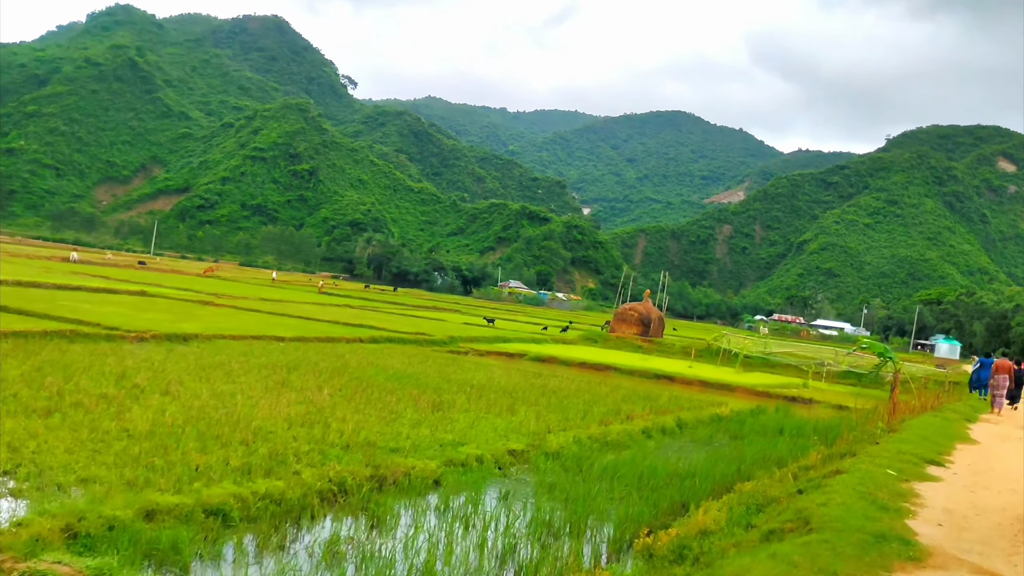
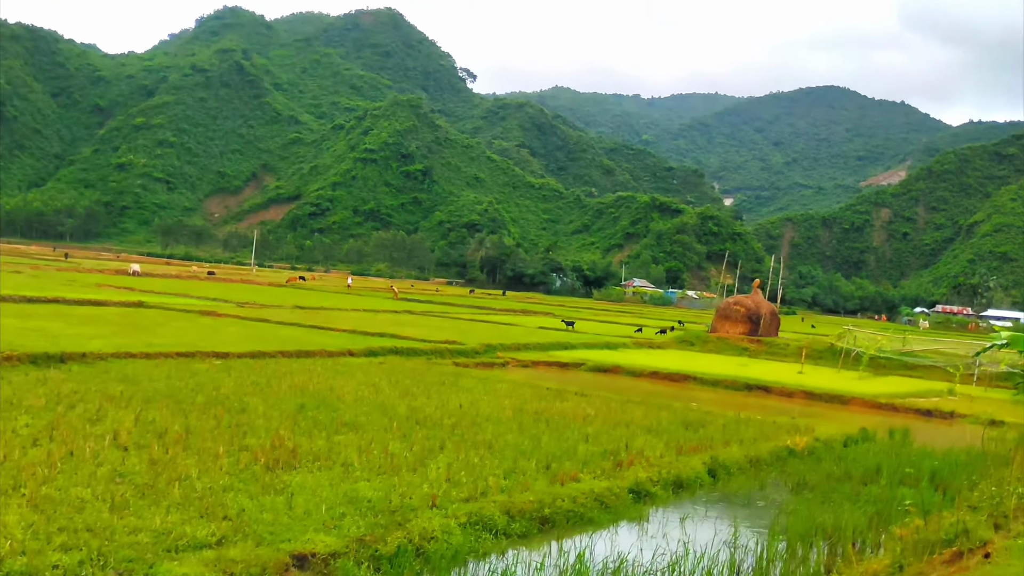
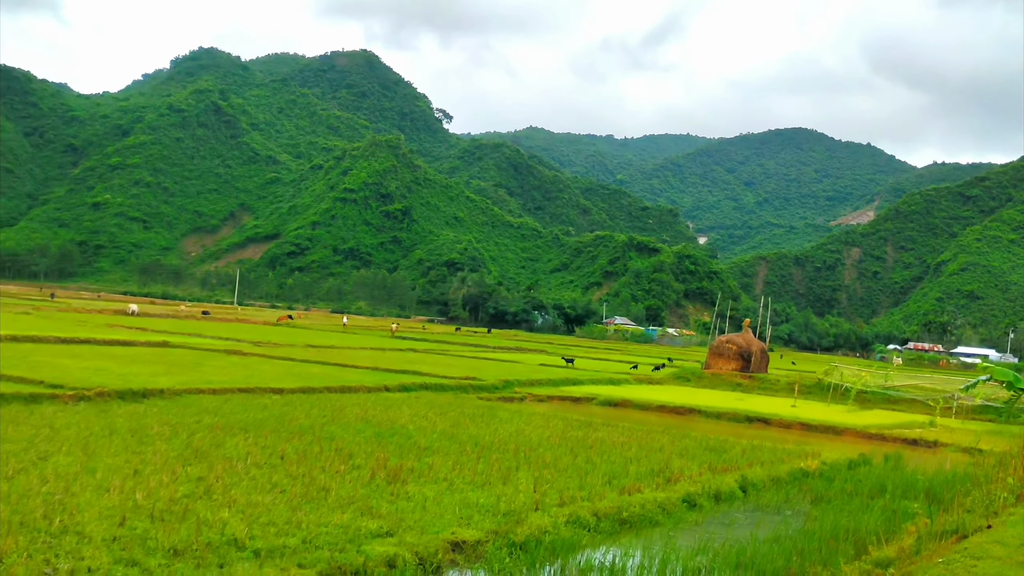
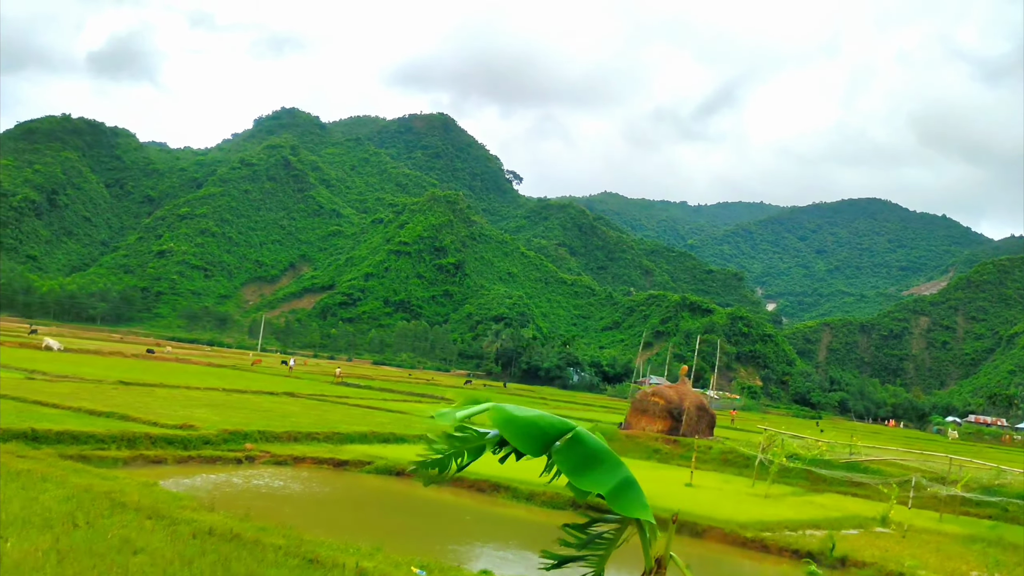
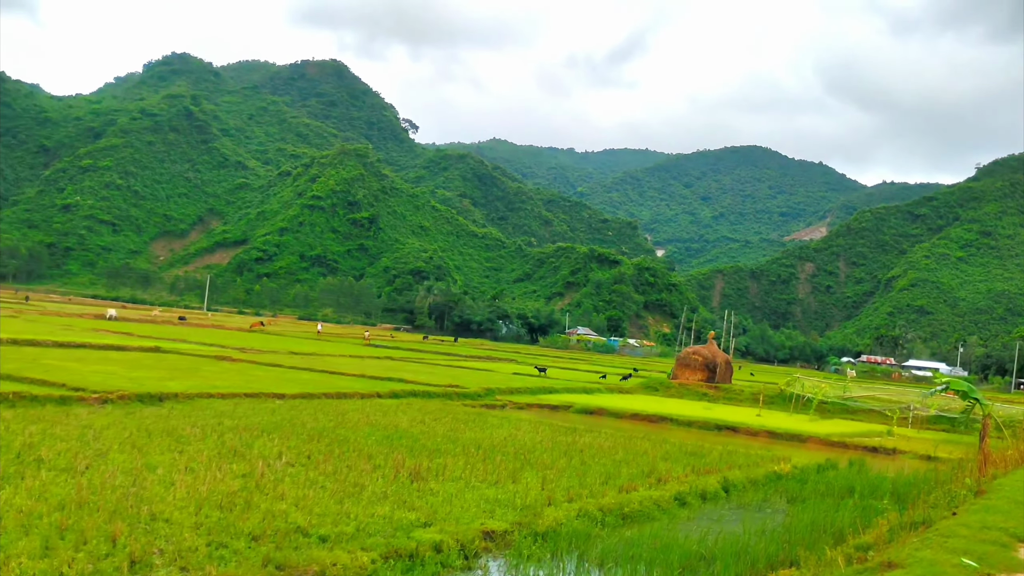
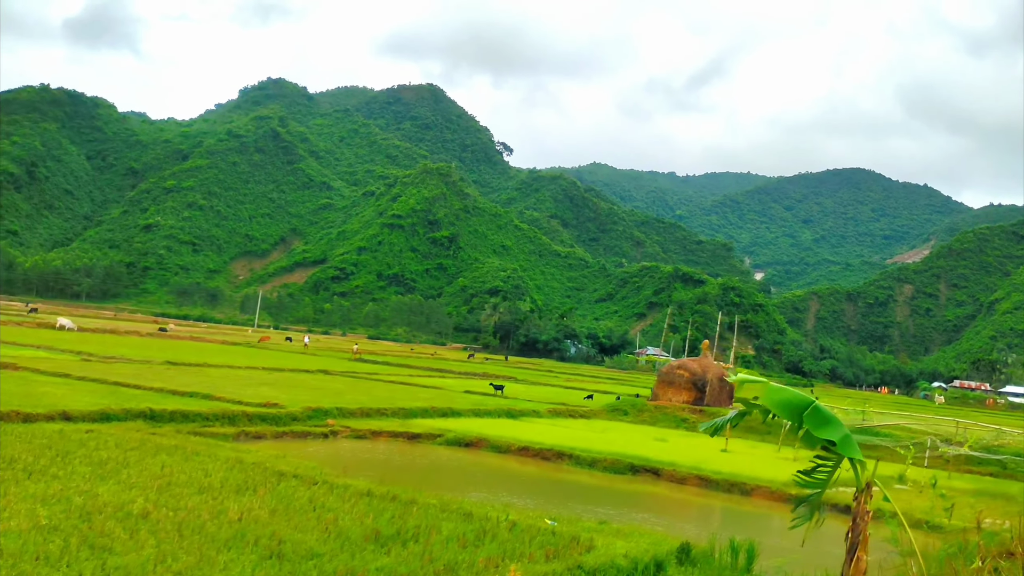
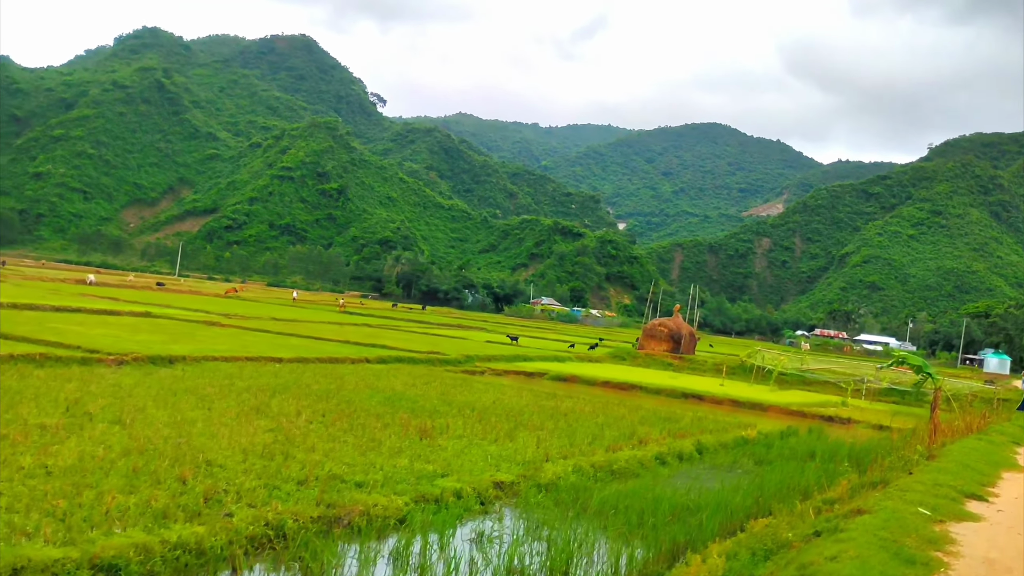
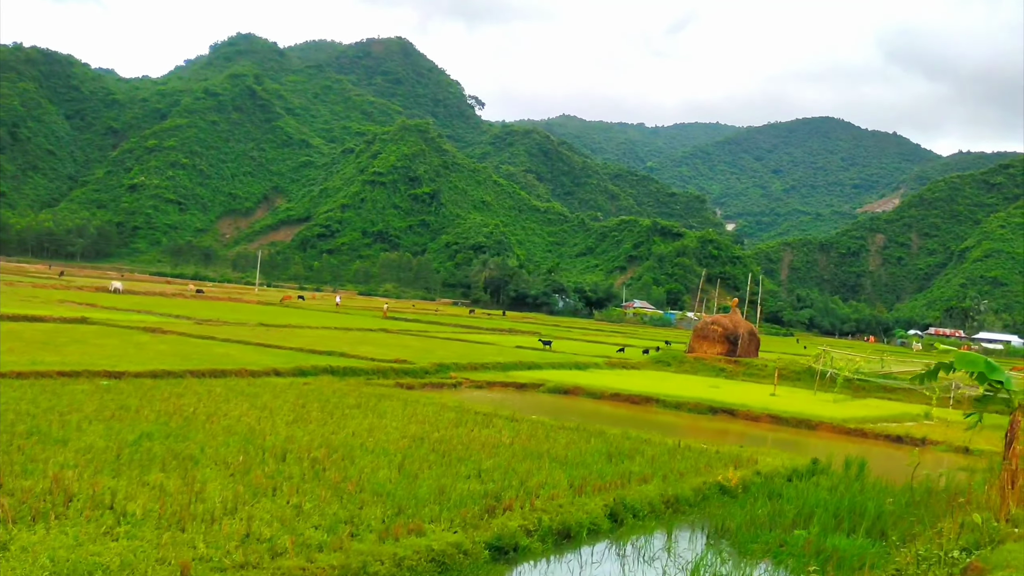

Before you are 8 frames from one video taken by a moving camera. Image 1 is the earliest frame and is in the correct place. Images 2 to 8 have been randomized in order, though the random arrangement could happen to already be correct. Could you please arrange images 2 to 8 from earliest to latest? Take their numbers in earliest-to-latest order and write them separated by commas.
7, 5, 3, 2, 8, 6, 4
